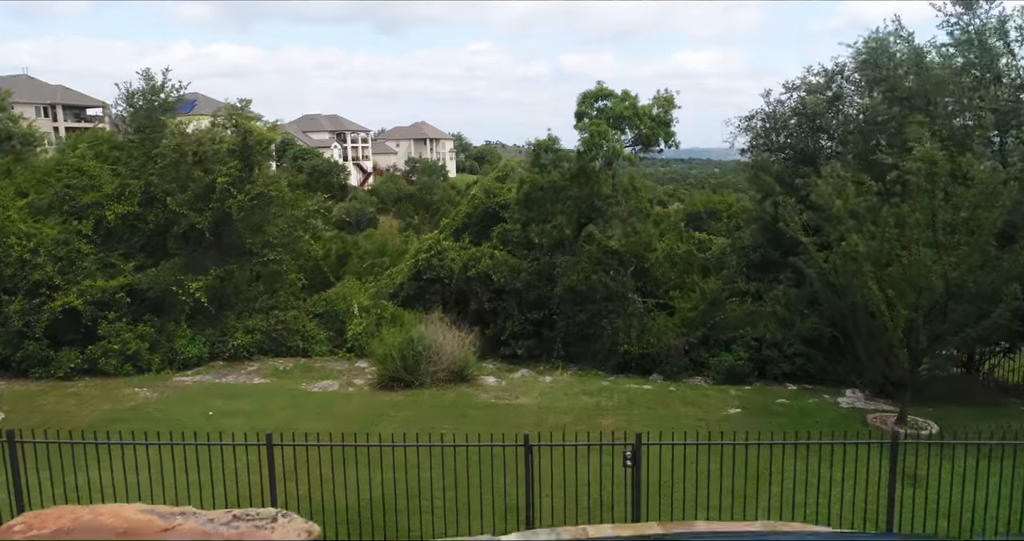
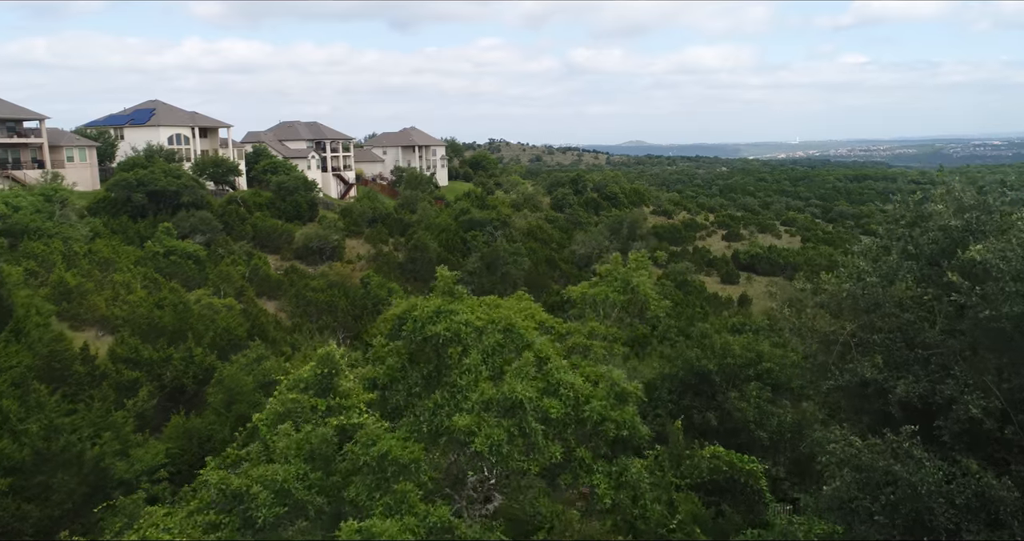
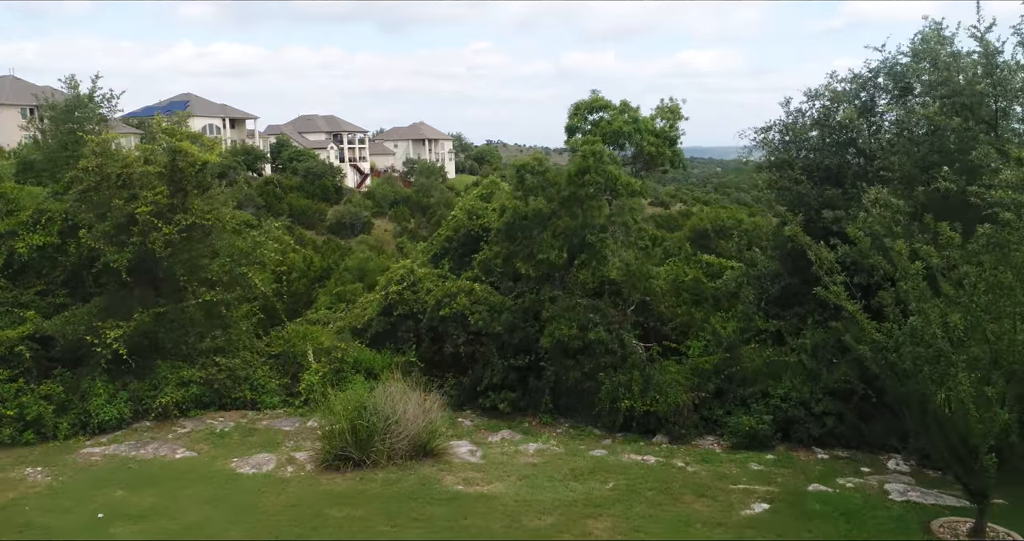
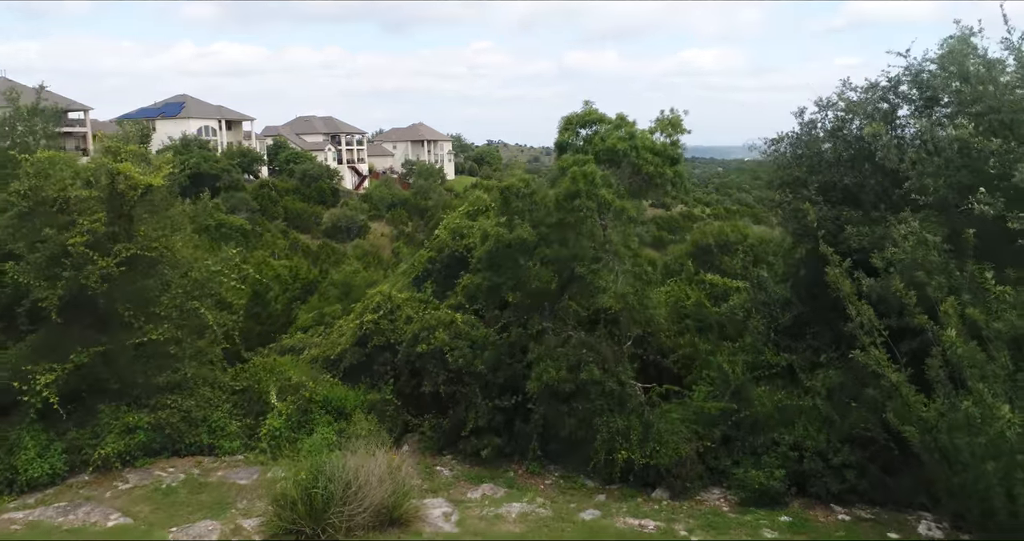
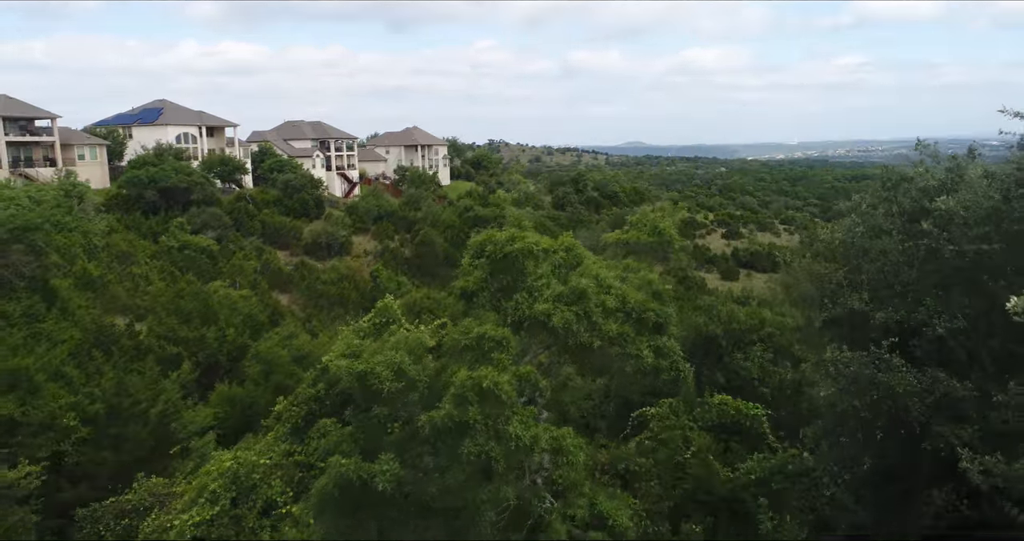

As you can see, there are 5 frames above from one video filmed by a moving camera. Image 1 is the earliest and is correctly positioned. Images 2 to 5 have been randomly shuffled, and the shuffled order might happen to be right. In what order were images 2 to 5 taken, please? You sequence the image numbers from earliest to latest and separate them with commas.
3, 4, 5, 2
